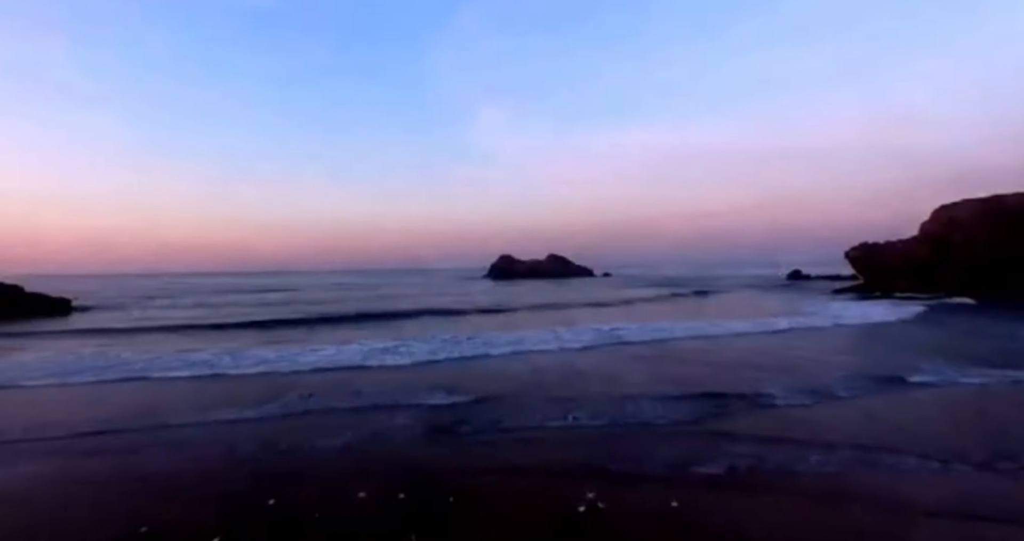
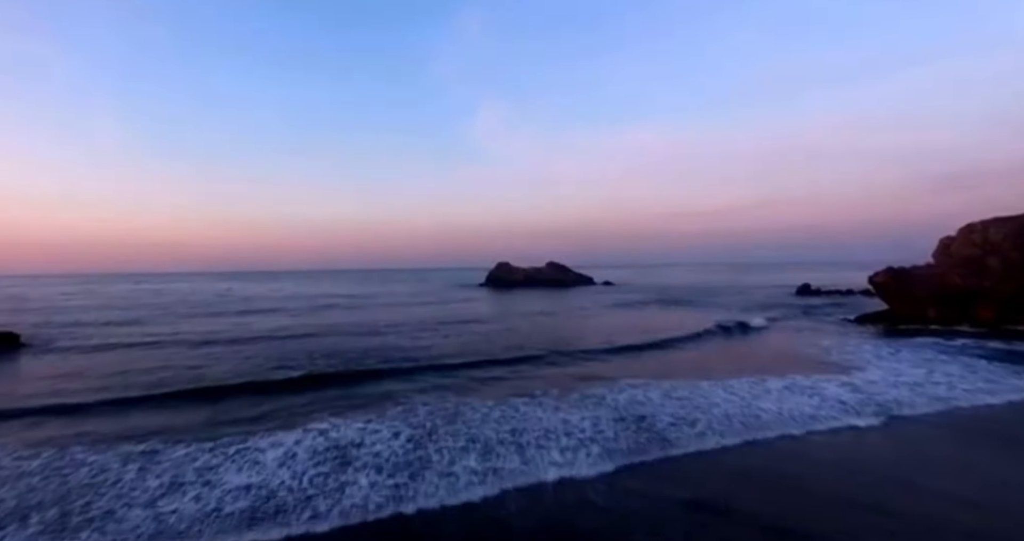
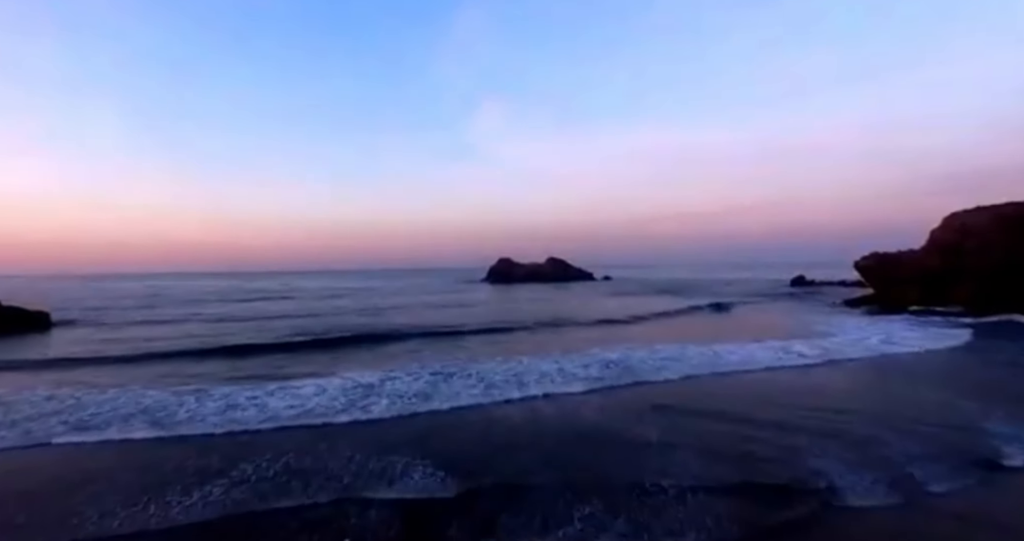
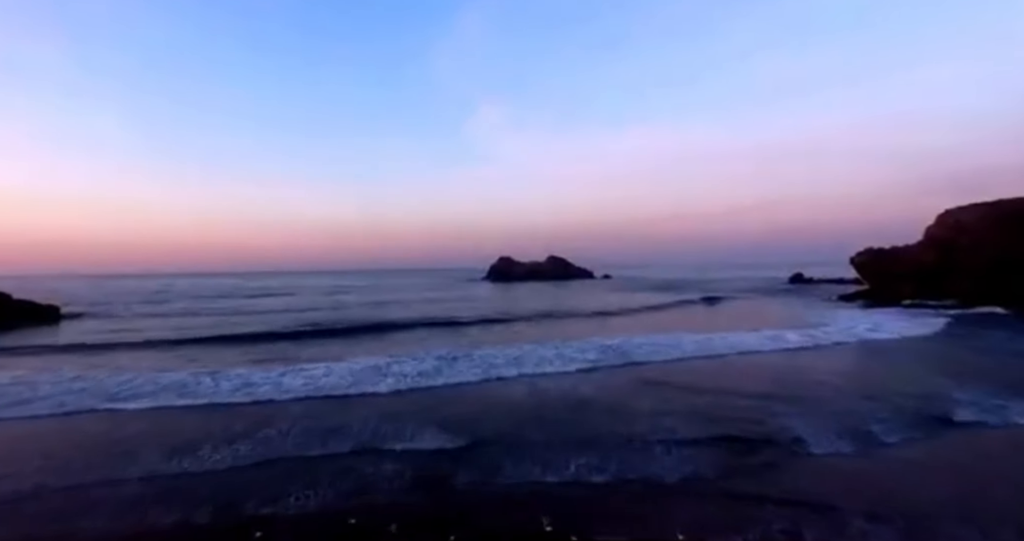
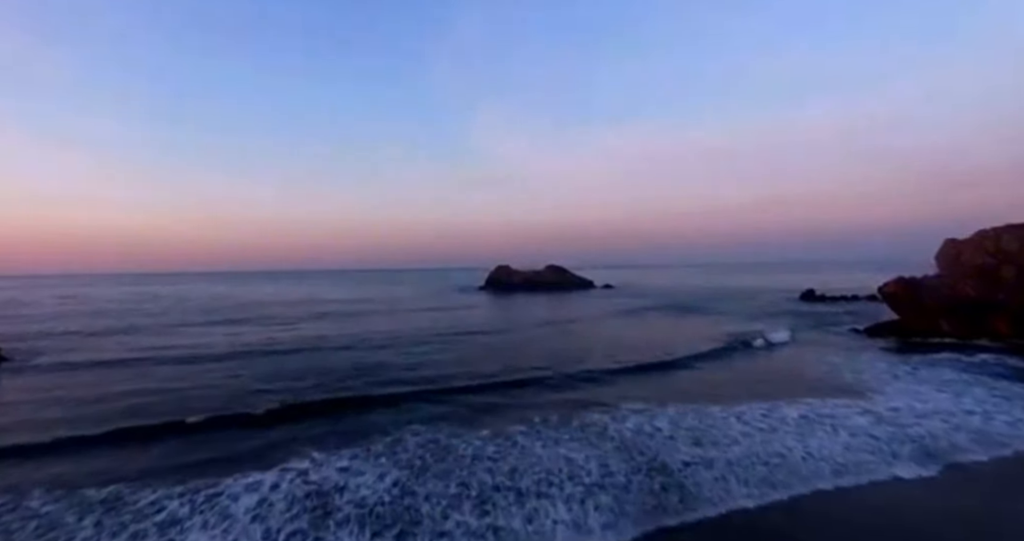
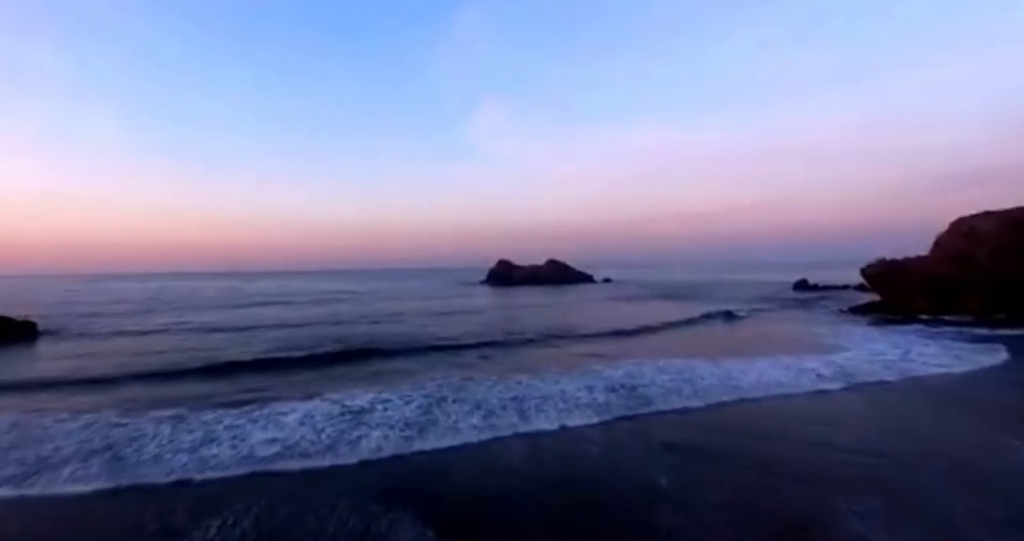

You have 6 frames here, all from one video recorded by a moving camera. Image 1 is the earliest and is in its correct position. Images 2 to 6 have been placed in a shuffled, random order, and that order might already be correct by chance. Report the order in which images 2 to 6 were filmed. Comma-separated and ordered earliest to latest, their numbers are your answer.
4, 3, 6, 2, 5
